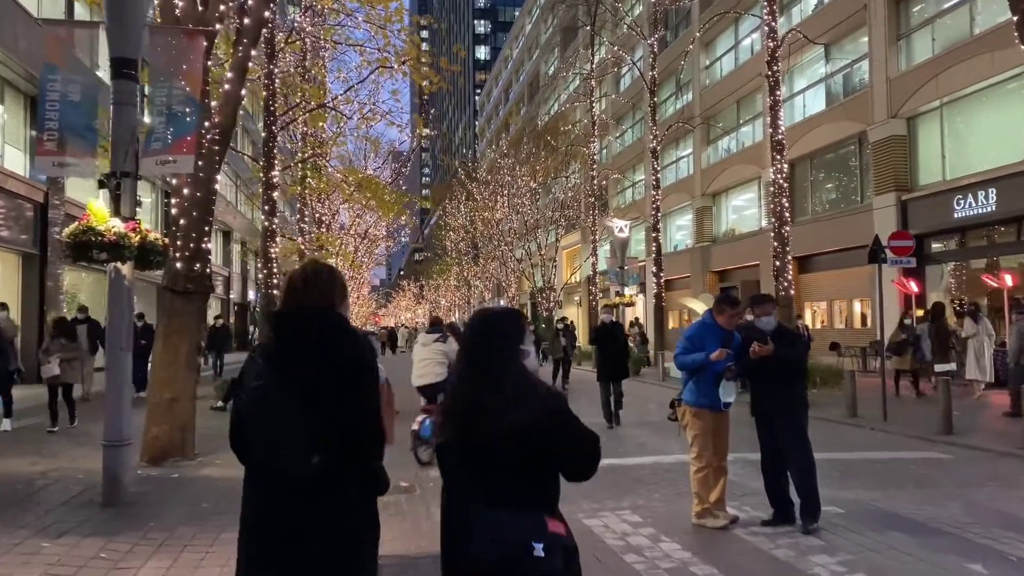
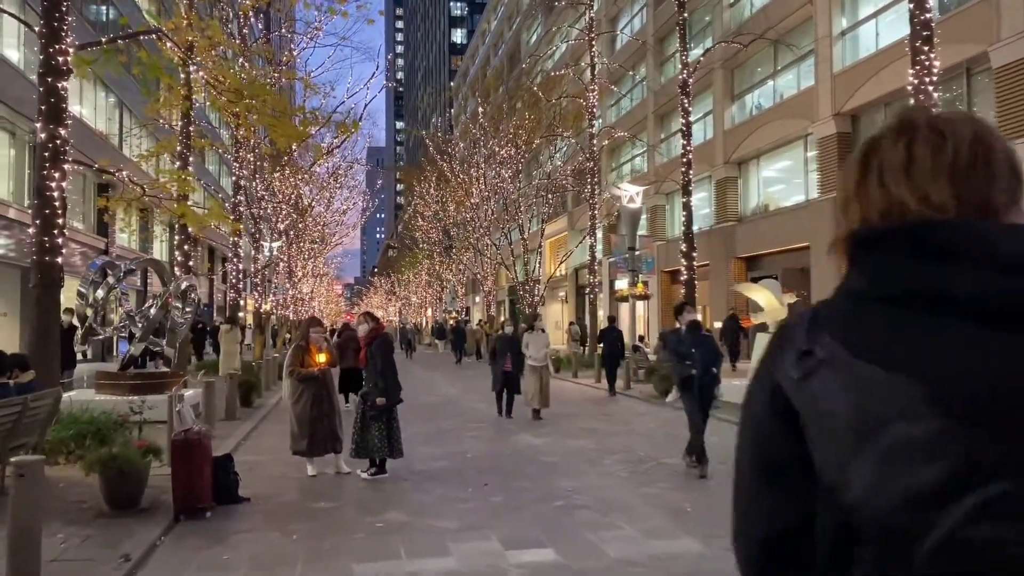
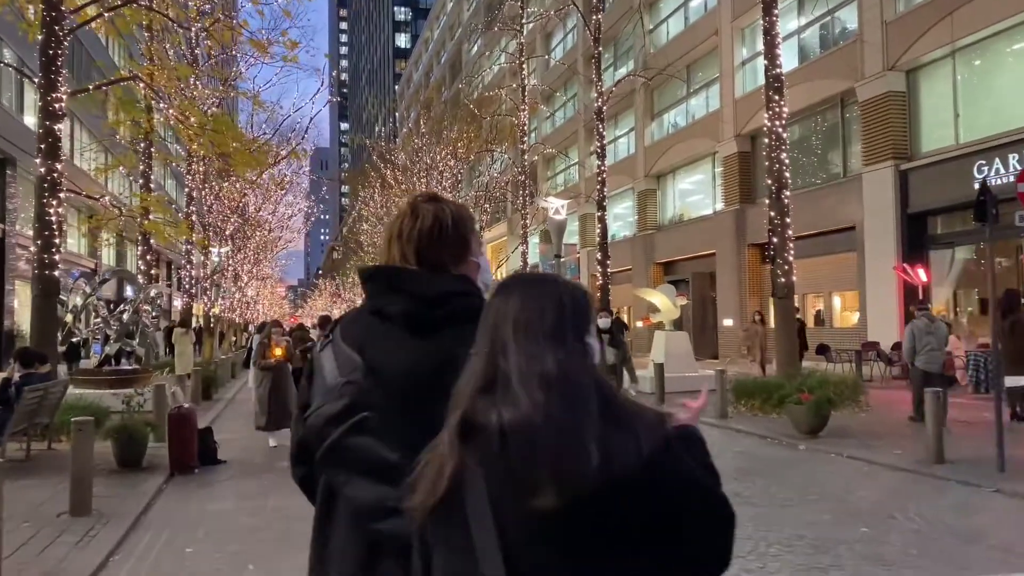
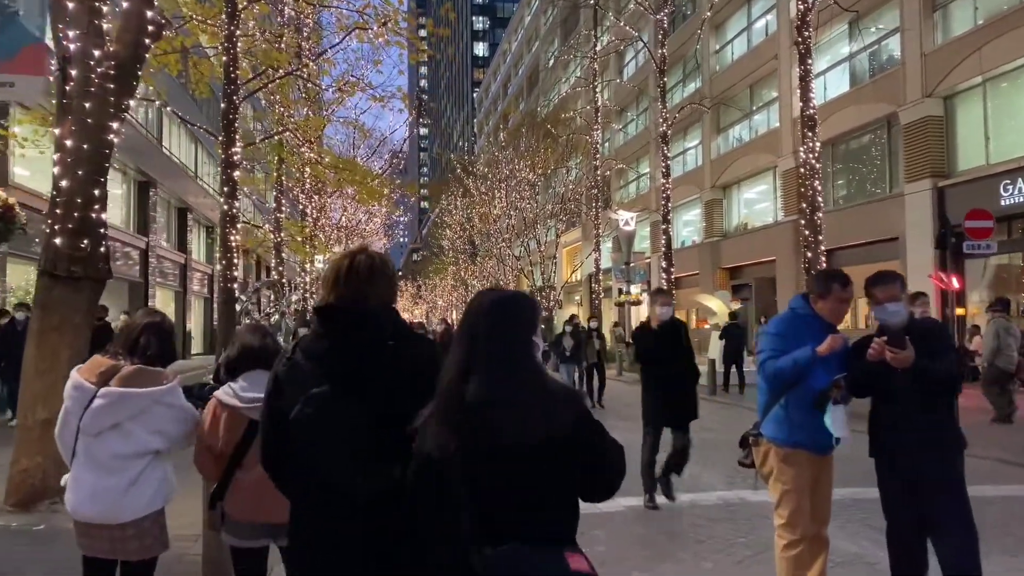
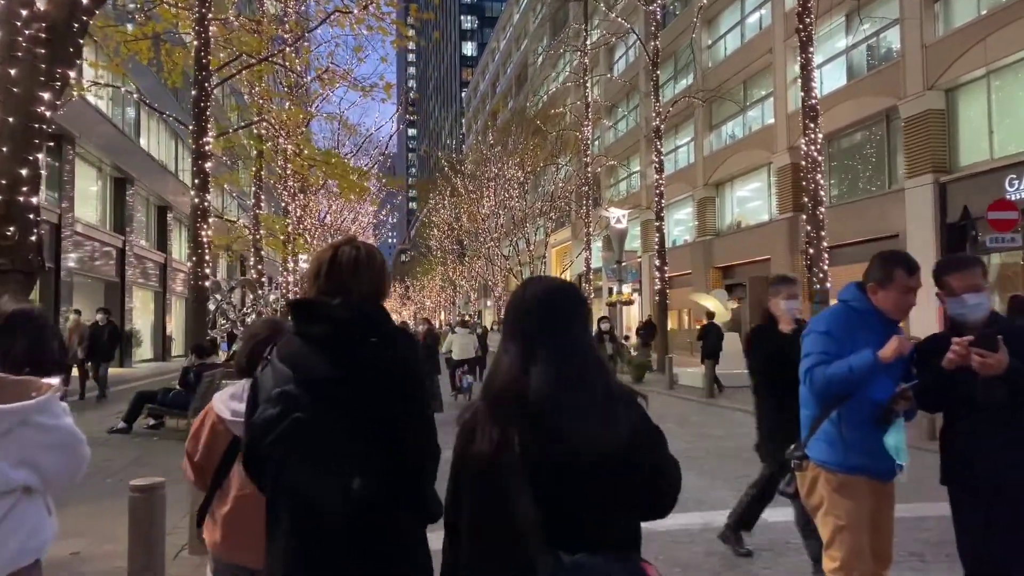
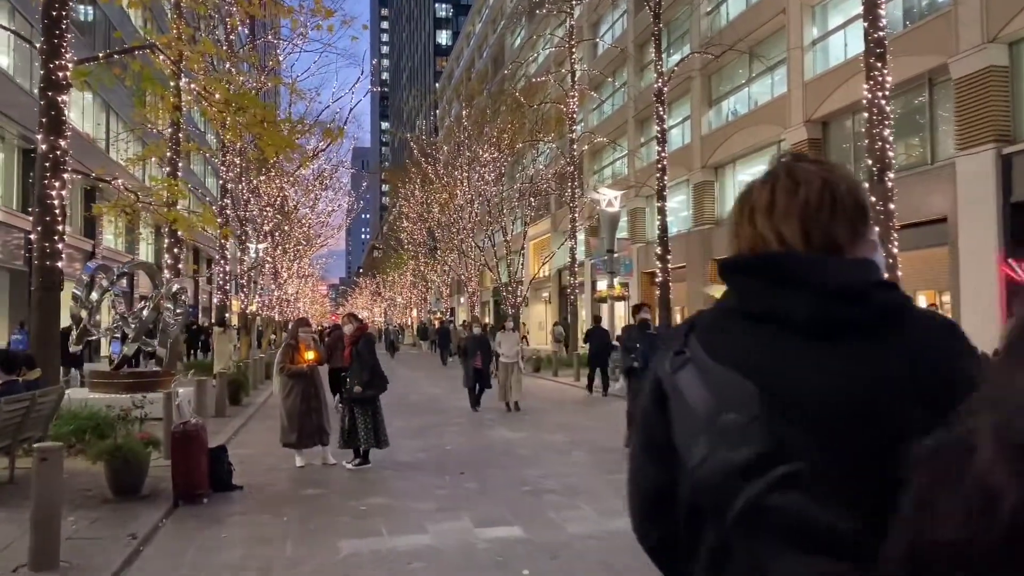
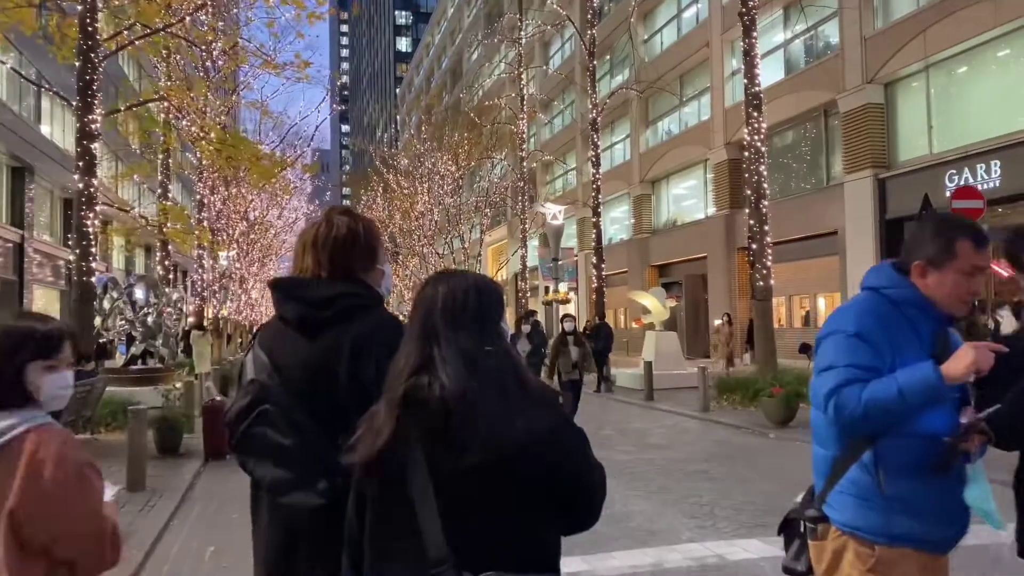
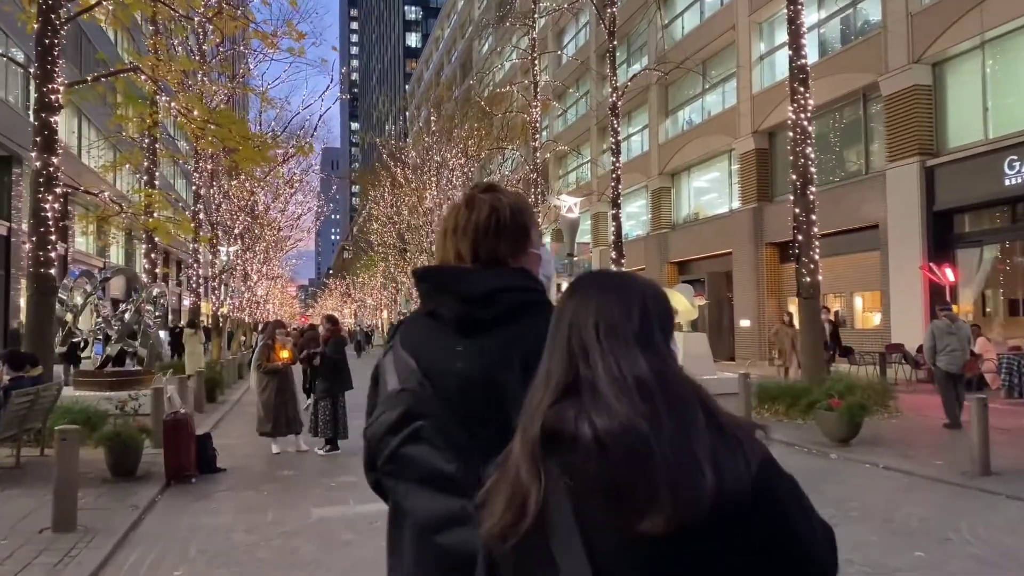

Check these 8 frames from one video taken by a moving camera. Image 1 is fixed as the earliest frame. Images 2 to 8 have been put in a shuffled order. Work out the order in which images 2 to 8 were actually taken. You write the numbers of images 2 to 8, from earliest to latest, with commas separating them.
4, 5, 7, 3, 8, 6, 2
